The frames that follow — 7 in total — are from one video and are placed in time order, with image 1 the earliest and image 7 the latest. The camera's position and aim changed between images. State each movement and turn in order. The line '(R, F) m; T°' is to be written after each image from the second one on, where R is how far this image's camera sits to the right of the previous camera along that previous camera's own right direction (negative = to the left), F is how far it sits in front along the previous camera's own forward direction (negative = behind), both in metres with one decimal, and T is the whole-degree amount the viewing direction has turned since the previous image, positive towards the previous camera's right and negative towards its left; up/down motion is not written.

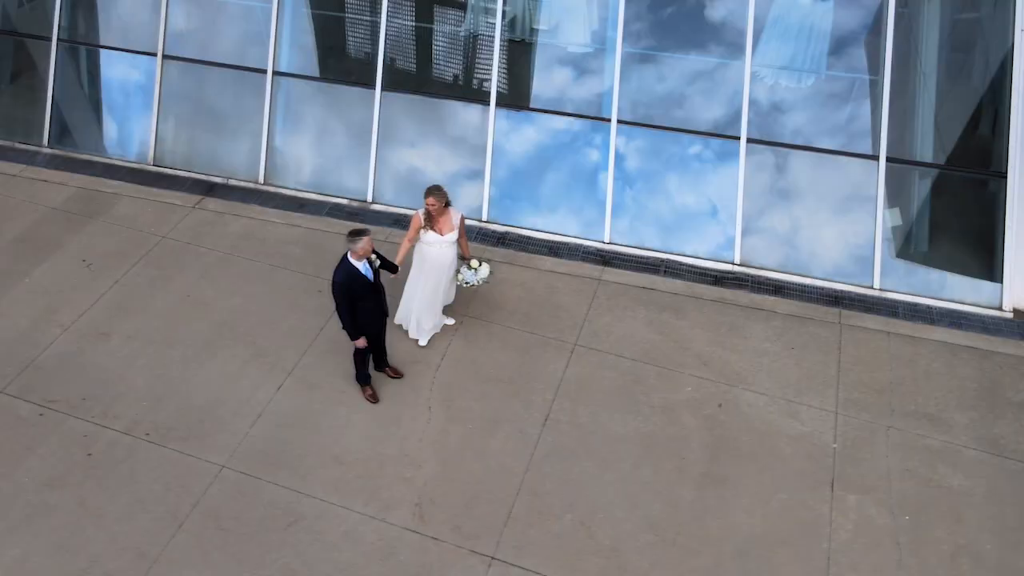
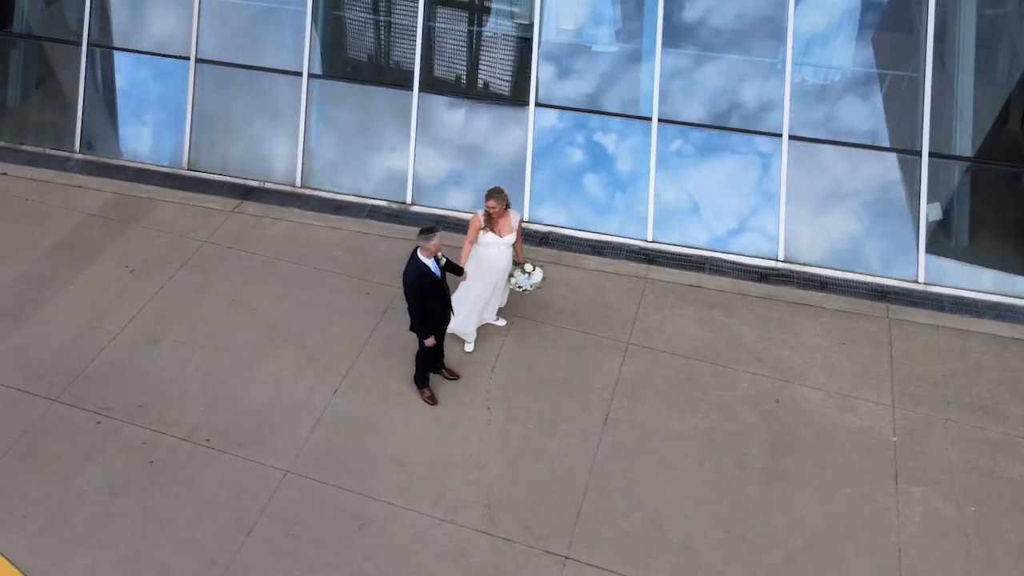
(-0.6, 0.0) m; +1°
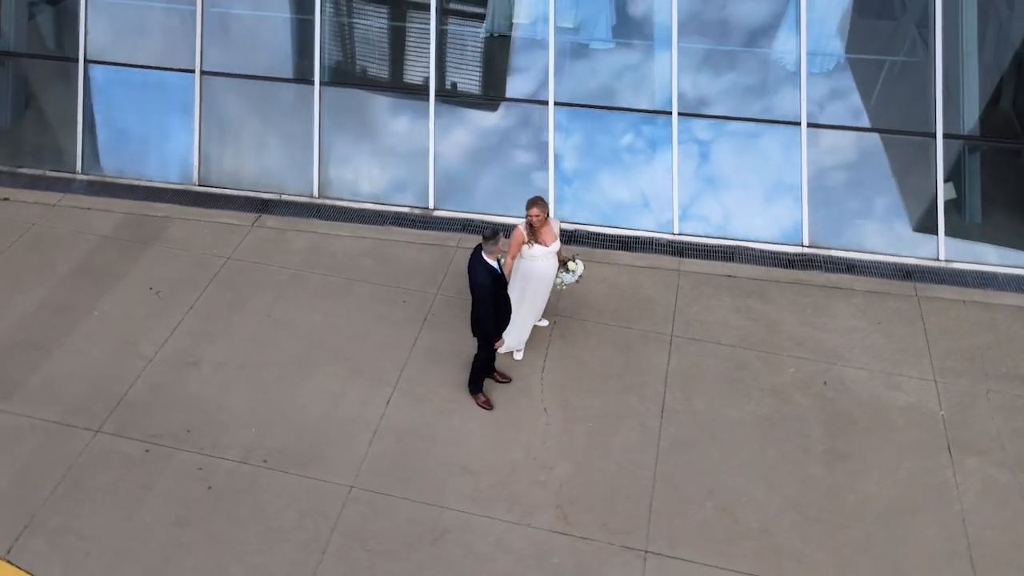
(-0.9, 0.0) m; +3°
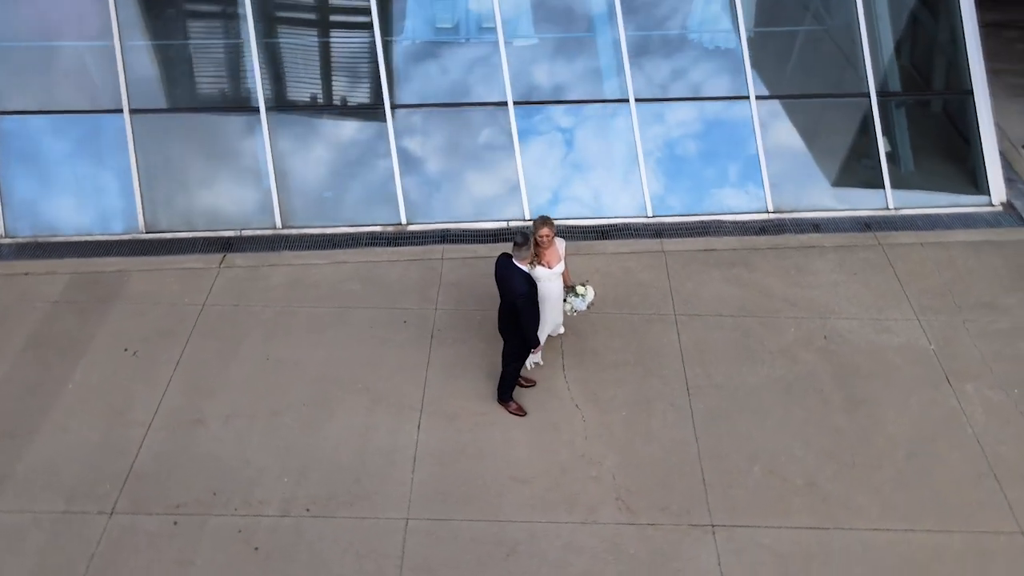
(-1.2, +0.1) m; +9°
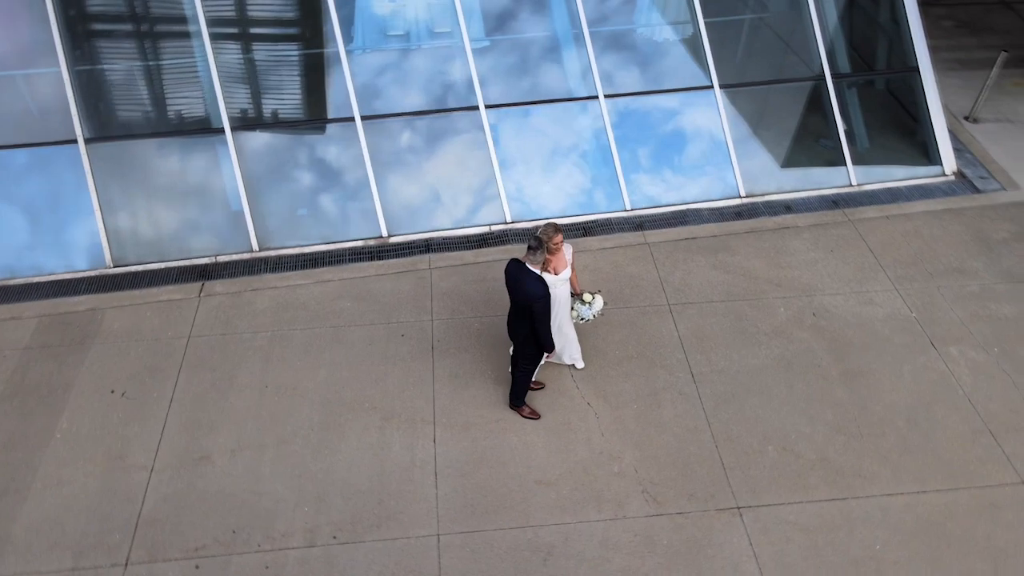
(-0.6, +0.1) m; +5°
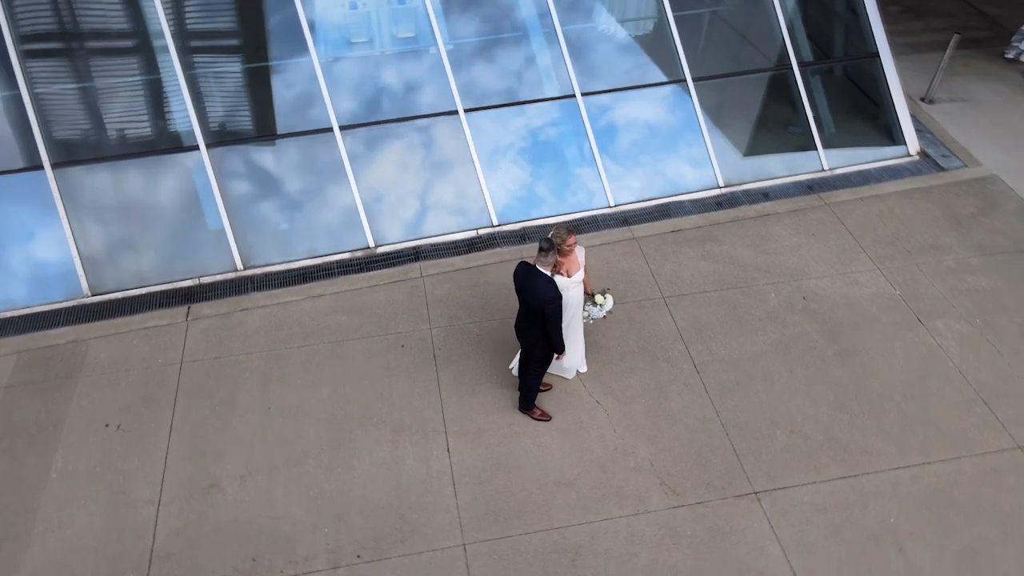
(-0.5, 0.0) m; +4°
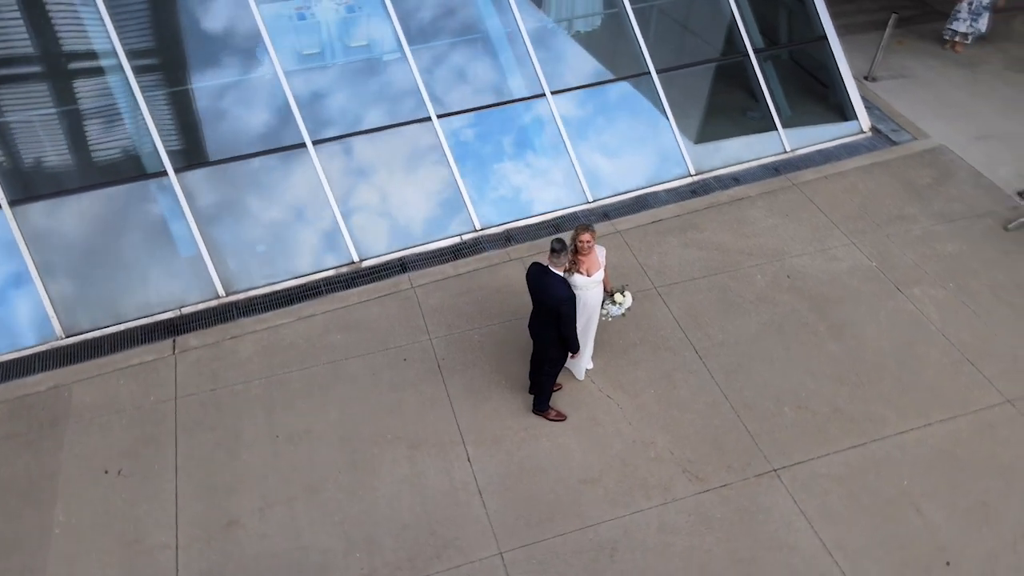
(-0.7, +0.1) m; +5°
